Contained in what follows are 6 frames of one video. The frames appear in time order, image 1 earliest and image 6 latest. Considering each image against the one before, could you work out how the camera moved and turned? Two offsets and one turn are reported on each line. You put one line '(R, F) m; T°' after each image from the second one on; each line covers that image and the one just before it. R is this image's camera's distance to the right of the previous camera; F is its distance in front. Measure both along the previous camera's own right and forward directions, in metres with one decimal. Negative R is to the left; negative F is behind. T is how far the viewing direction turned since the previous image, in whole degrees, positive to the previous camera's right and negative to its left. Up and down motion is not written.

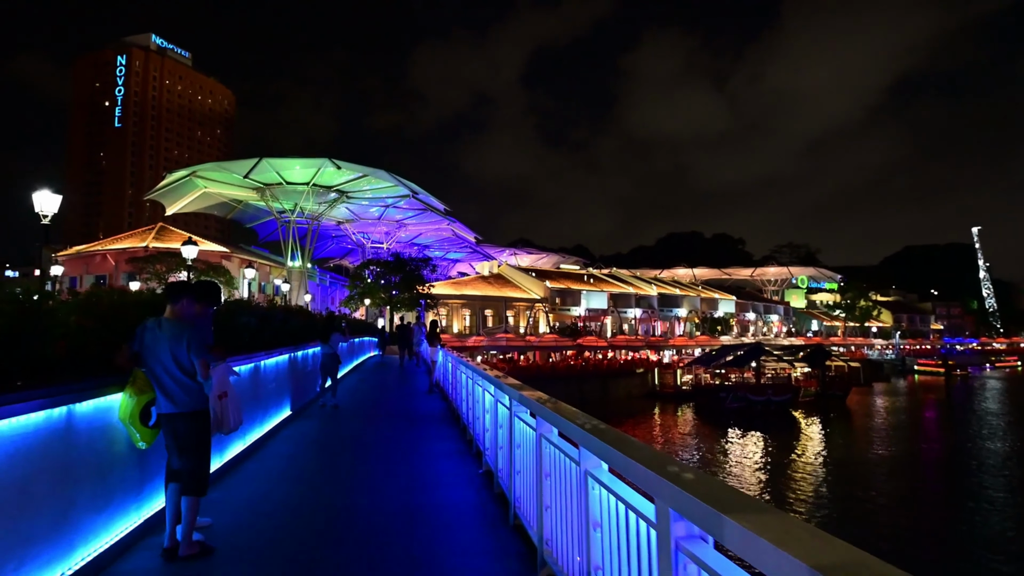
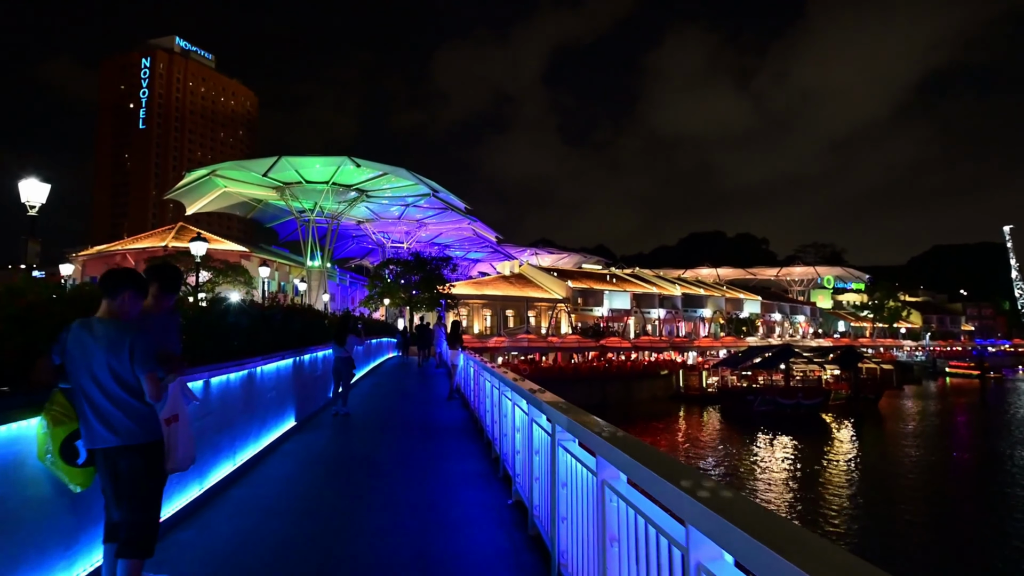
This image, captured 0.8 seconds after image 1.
(-0.1, +0.6) m; -2°
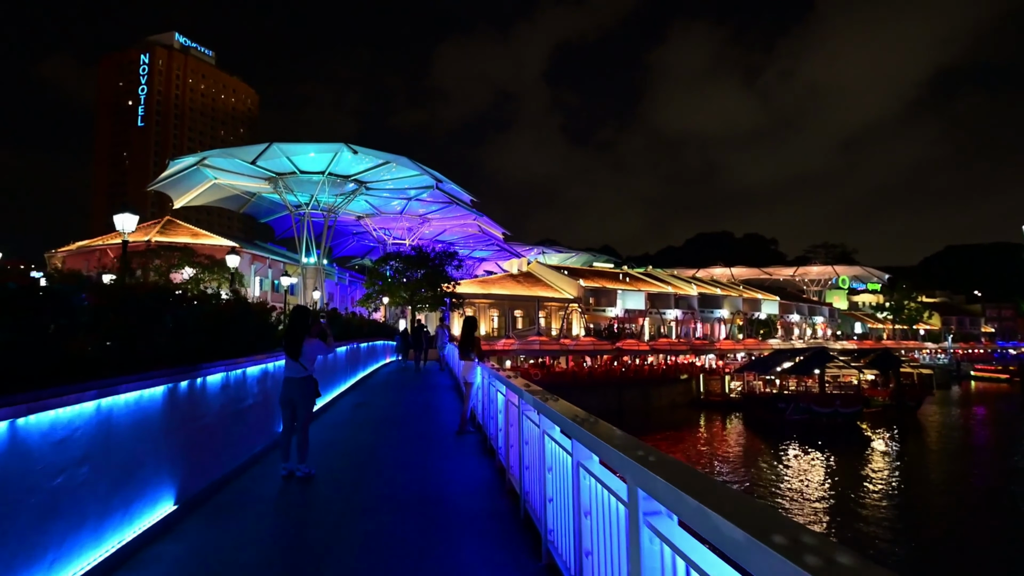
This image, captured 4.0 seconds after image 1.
(-0.3, +2.4) m; 0°
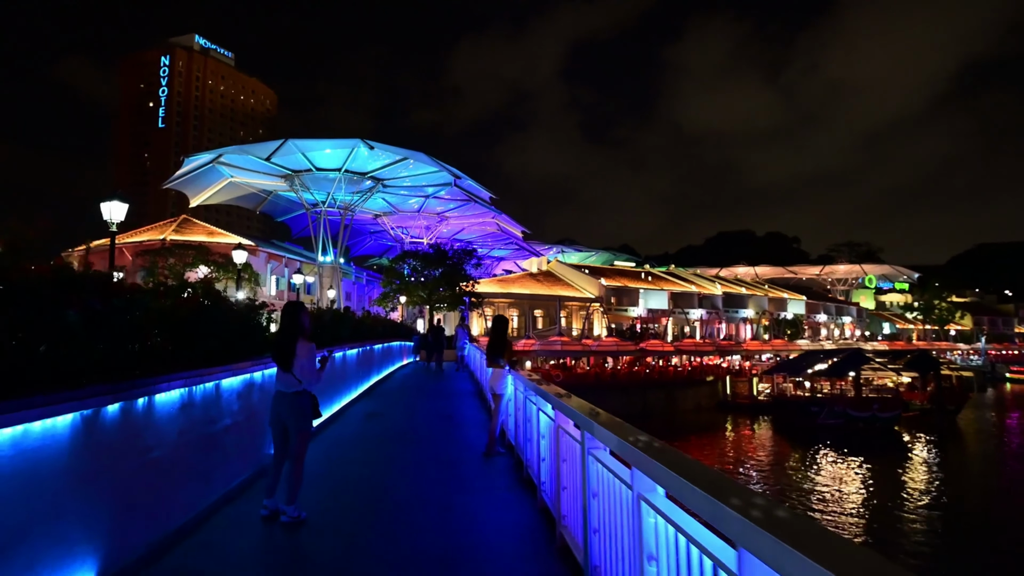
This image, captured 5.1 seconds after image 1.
(-0.1, +0.8) m; -2°
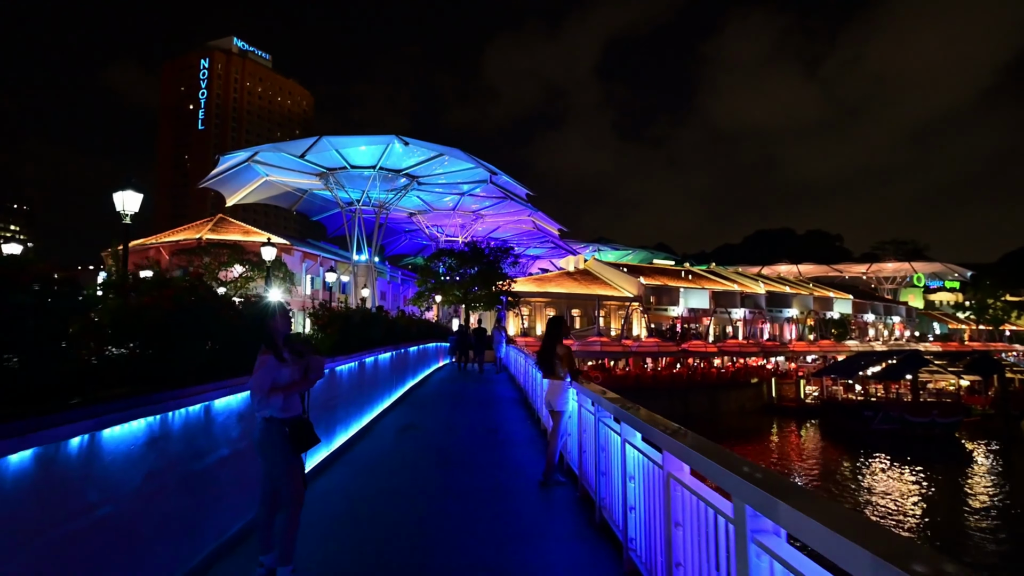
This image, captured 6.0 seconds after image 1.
(-0.2, +0.7) m; -3°
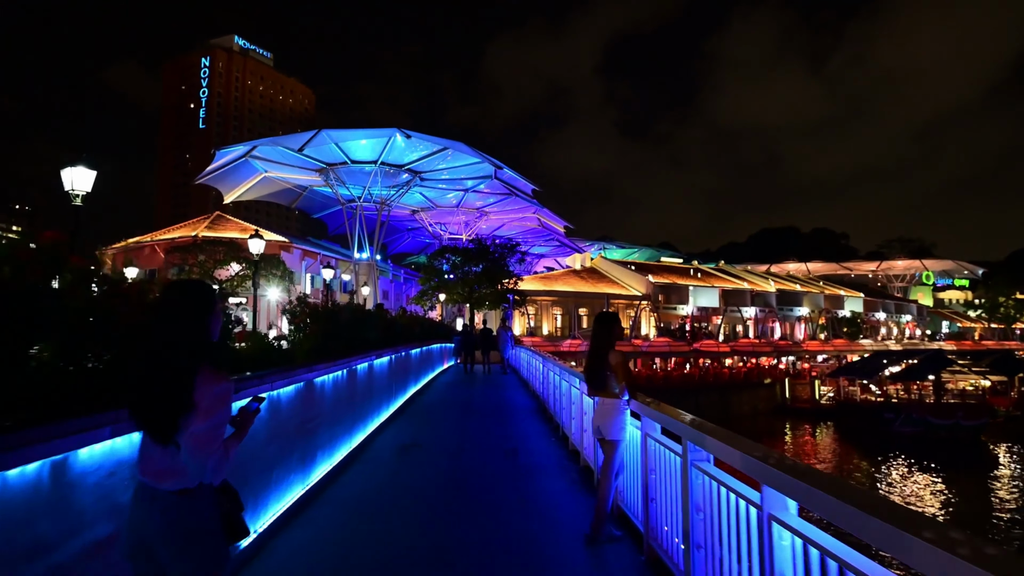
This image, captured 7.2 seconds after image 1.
(-0.1, +0.9) m; 0°
